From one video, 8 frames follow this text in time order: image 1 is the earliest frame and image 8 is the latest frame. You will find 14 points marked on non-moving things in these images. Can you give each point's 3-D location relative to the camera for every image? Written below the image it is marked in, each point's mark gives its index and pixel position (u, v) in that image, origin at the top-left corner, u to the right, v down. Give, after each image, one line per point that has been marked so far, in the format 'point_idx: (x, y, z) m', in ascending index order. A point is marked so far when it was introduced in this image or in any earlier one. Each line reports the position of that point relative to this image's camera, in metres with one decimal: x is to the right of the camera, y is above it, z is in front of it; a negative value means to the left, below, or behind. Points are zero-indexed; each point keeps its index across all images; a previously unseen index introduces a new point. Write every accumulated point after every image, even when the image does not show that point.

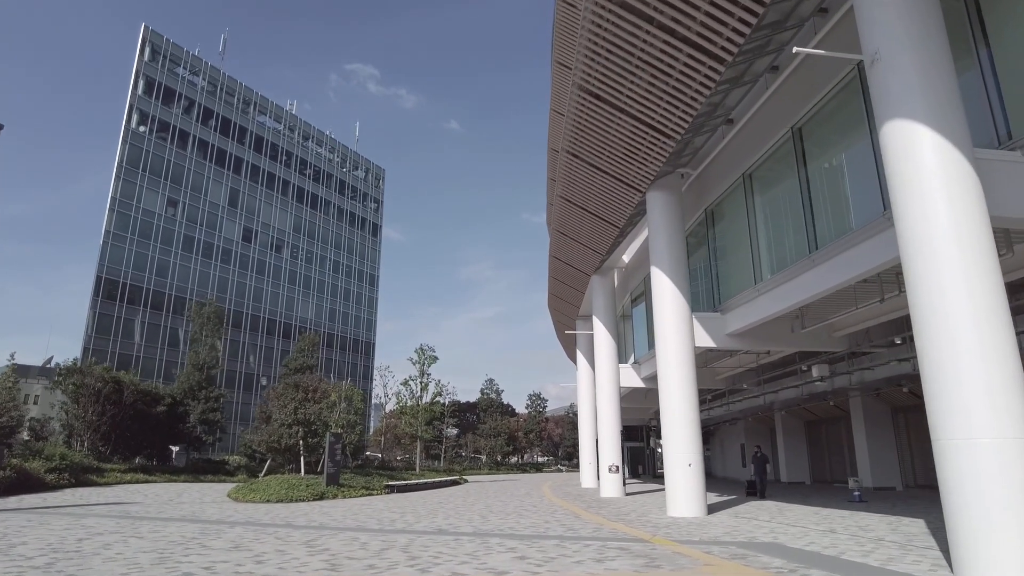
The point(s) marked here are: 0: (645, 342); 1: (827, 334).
0: (+4.2, -1.6, +19.6) m
1: (+6.4, -0.9, +12.8) m
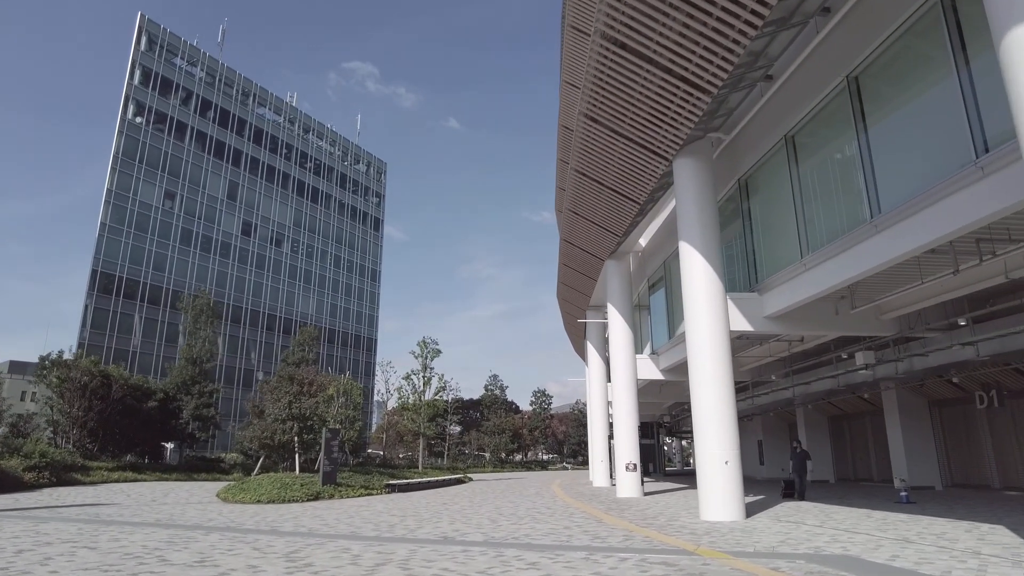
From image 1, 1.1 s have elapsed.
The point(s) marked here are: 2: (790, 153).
0: (+4.4, -1.2, +18.3) m
1: (+6.6, -0.5, +11.5) m
2: (+4.9, +2.4, +11.2) m
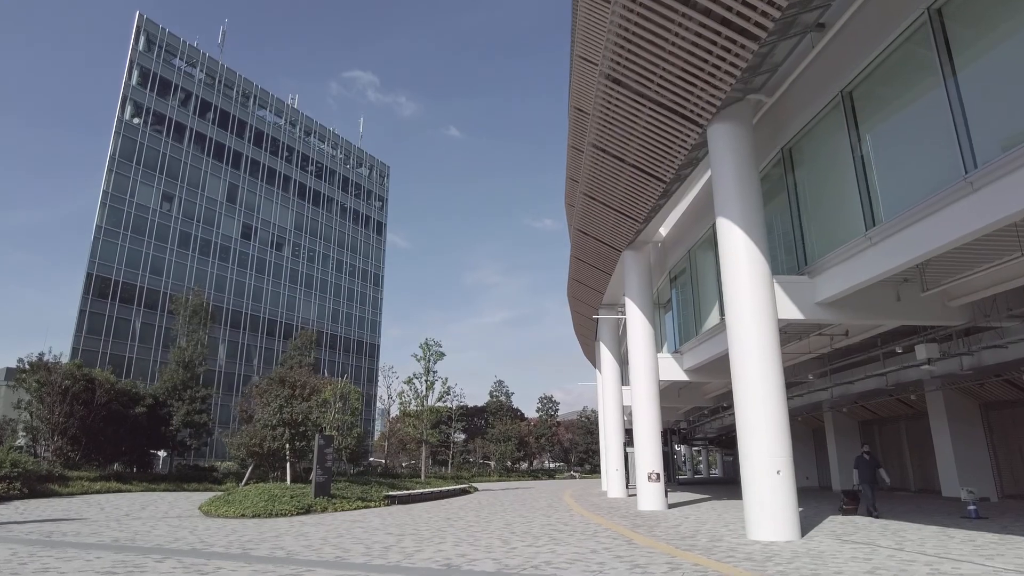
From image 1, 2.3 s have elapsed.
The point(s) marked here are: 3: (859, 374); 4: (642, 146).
0: (+4.7, -1.0, +16.8) m
1: (+6.8, -0.3, +10.0) m
2: (+5.1, +2.7, +9.7) m
3: (+7.8, -1.9, +14.3) m
4: (+2.5, +2.7, +12.2) m
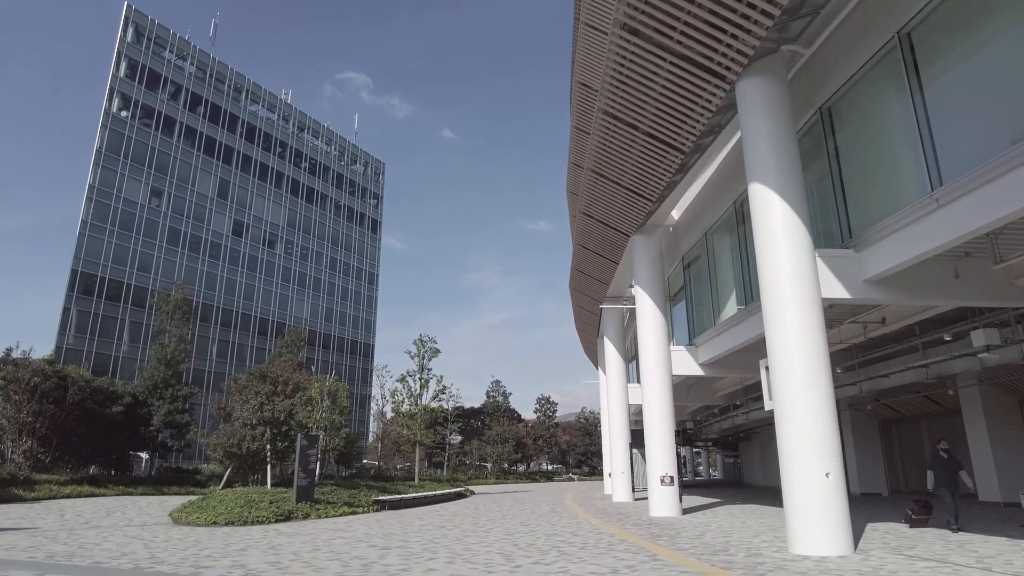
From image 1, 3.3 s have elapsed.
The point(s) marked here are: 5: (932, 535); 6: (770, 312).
0: (+4.7, -0.7, +15.6) m
1: (+6.8, +0.1, +8.7) m
2: (+5.2, +3.0, +8.5) m
3: (+7.8, -1.6, +13.0) m
4: (+2.5, +3.0, +11.0) m
5: (+5.5, -3.3, +8.4) m
6: (+3.4, -0.3, +8.3) m
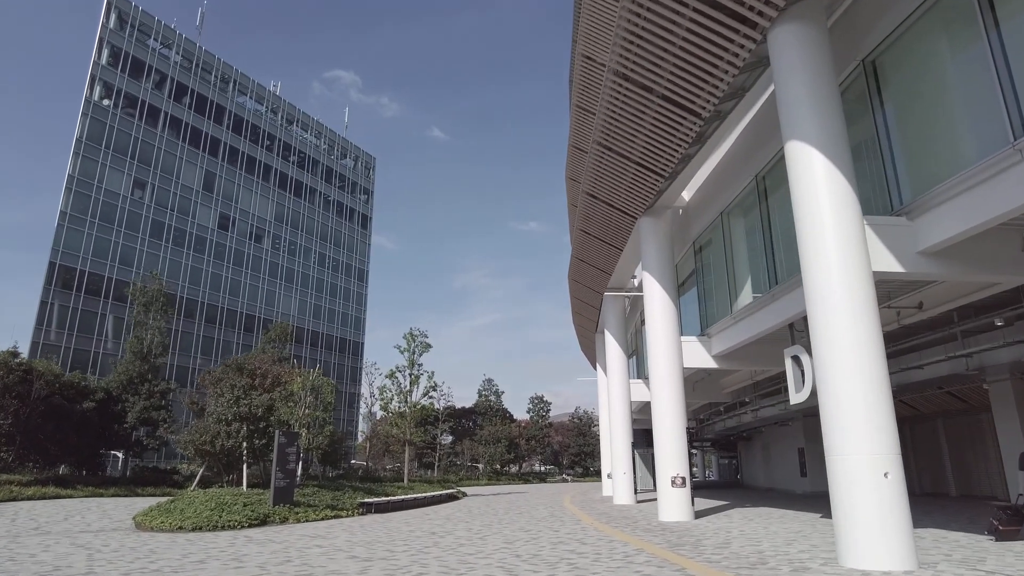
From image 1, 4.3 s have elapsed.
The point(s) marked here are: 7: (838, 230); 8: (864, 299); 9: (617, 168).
0: (+4.6, -0.4, +14.5) m
1: (+6.9, +0.4, +7.6) m
2: (+5.2, +3.3, +7.4) m
3: (+7.8, -1.3, +12.0) m
4: (+2.5, +3.4, +9.8) m
5: (+5.6, -3.0, +7.3) m
6: (+3.4, 0.0, +7.2) m
7: (+3.7, +0.7, +7.2) m
8: (+3.8, -0.1, +6.9) m
9: (+2.2, +2.5, +13.3) m
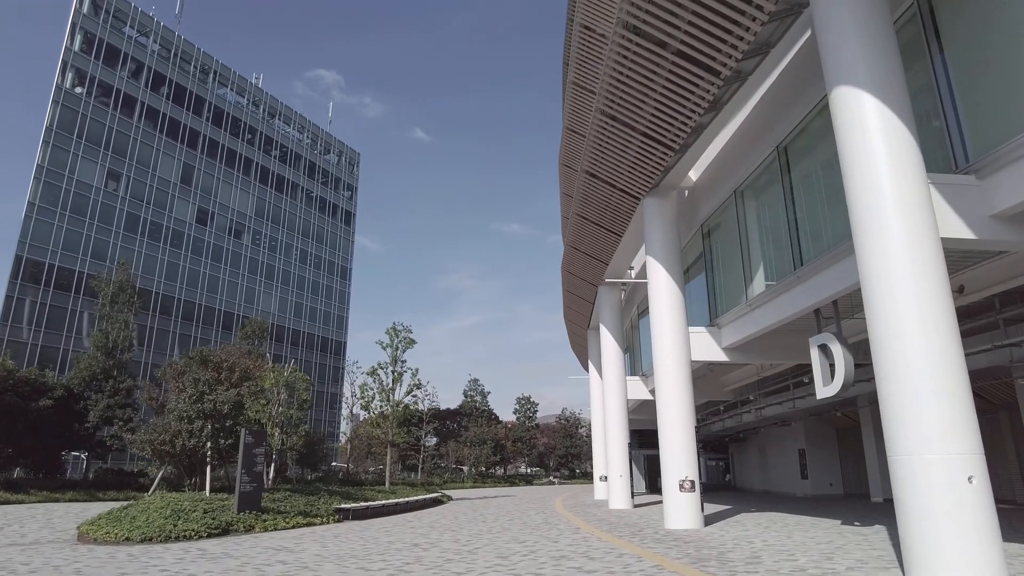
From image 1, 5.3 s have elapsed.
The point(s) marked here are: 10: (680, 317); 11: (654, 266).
0: (+4.5, -0.2, +13.4) m
1: (+6.8, +0.6, +6.6) m
2: (+5.2, +3.6, +6.3) m
3: (+7.7, -1.1, +11.0) m
4: (+2.5, +3.7, +8.7) m
5: (+5.5, -2.7, +6.2) m
6: (+3.4, +0.3, +6.1) m
7: (+3.7, +1.0, +6.0) m
8: (+3.9, +0.2, +5.8) m
9: (+2.1, +2.8, +12.2) m
10: (+3.3, -0.6, +12.5) m
11: (+2.9, +0.5, +13.0) m
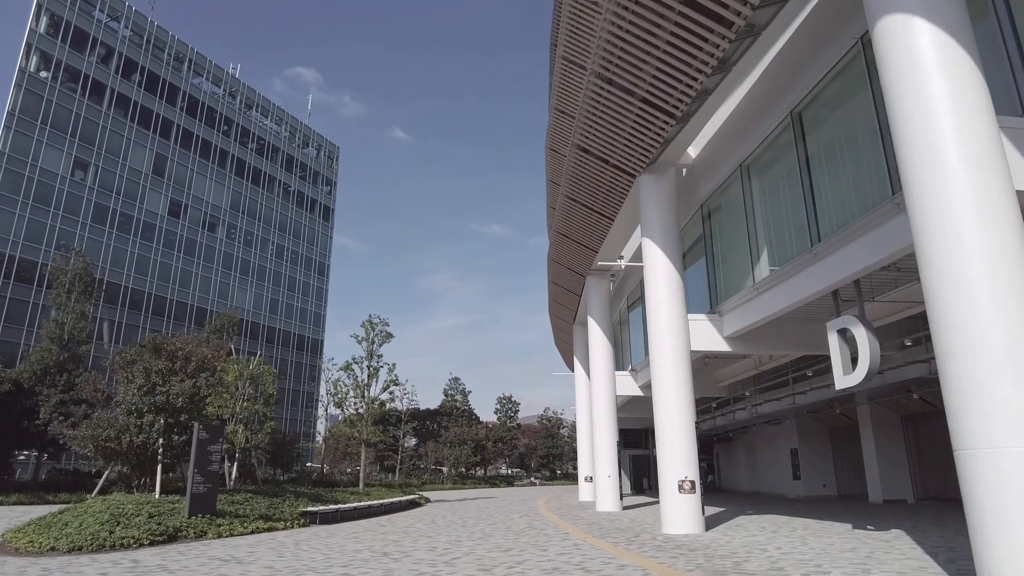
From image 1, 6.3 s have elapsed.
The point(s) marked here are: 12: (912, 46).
0: (+4.2, +0.1, +12.4) m
1: (+6.7, +0.9, +5.7) m
2: (+5.2, +3.9, +5.4) m
3: (+7.4, -0.8, +10.1) m
4: (+2.4, +4.0, +7.7) m
5: (+5.4, -2.4, +5.3) m
6: (+3.3, +0.6, +5.1) m
7: (+3.6, +1.3, +5.1) m
8: (+3.8, +0.5, +4.8) m
9: (+1.8, +3.1, +11.2) m
10: (+3.0, -0.3, +11.6) m
11: (+2.6, +0.8, +11.9) m
12: (+3.4, +2.1, +5.4) m
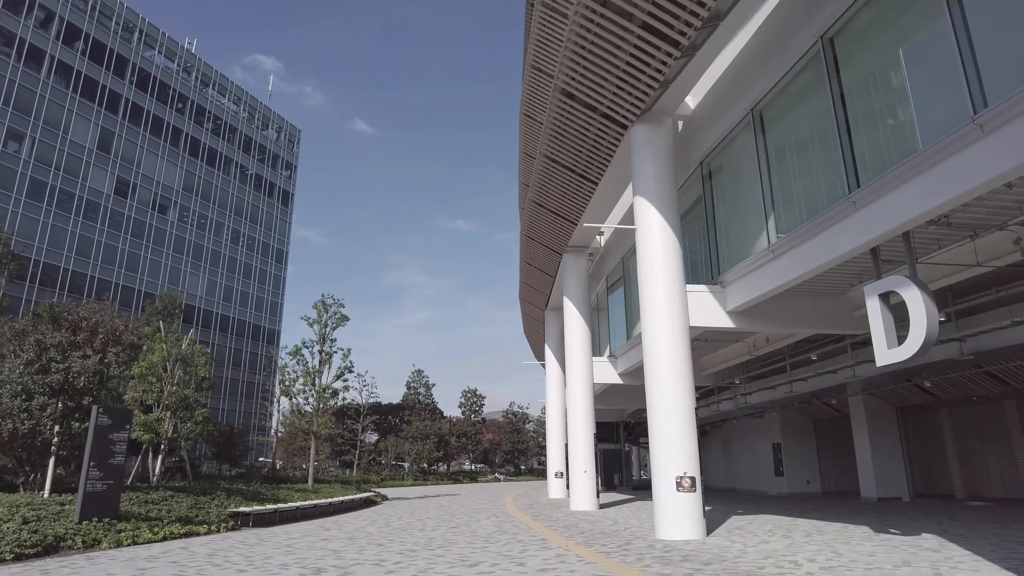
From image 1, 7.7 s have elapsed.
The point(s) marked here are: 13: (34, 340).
0: (+3.7, +0.6, +10.9) m
1: (+6.6, +1.4, +4.3) m
2: (+5.1, +4.3, +3.9) m
3: (+7.0, -0.4, +8.7) m
4: (+2.2, +4.5, +6.1) m
5: (+5.3, -1.9, +3.8) m
6: (+3.2, +1.1, +3.5) m
7: (+3.5, +1.8, +3.5) m
8: (+3.7, +1.0, +3.3) m
9: (+1.5, +3.7, +9.5) m
10: (+2.6, +0.3, +10.0) m
11: (+2.2, +1.3, +10.3) m
12: (+3.3, +2.5, +3.8) m
13: (-7.9, -0.9, +10.6) m
